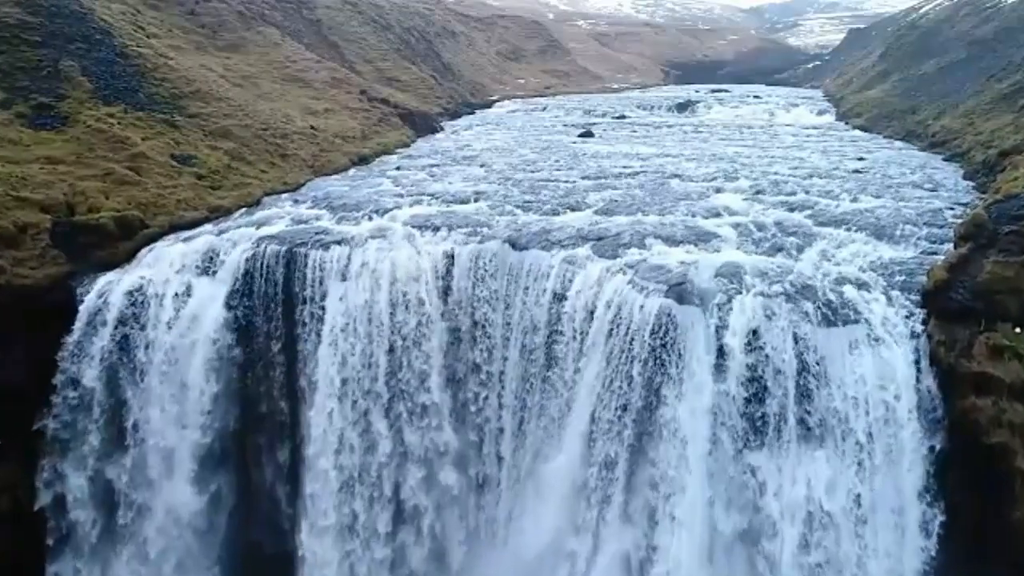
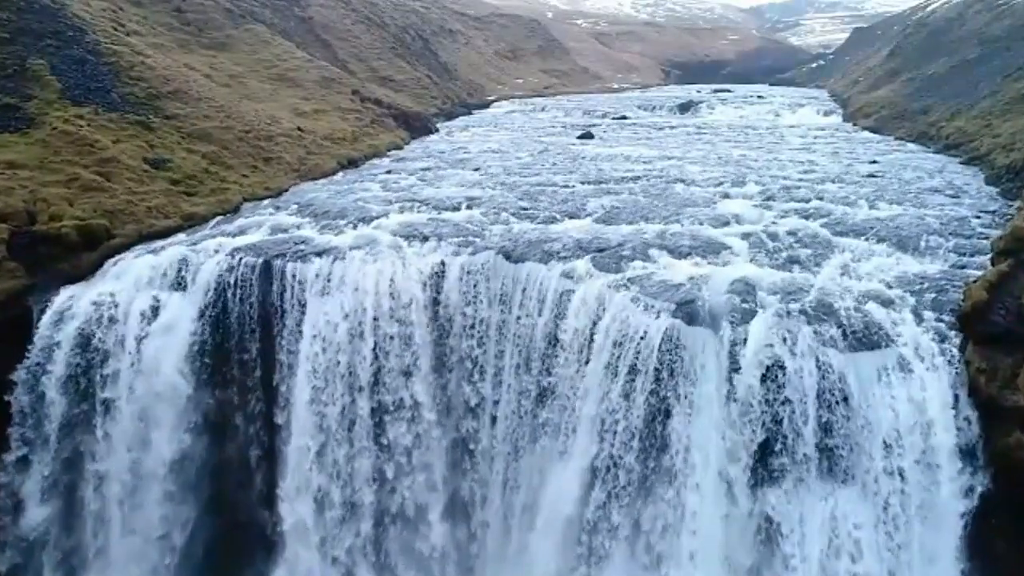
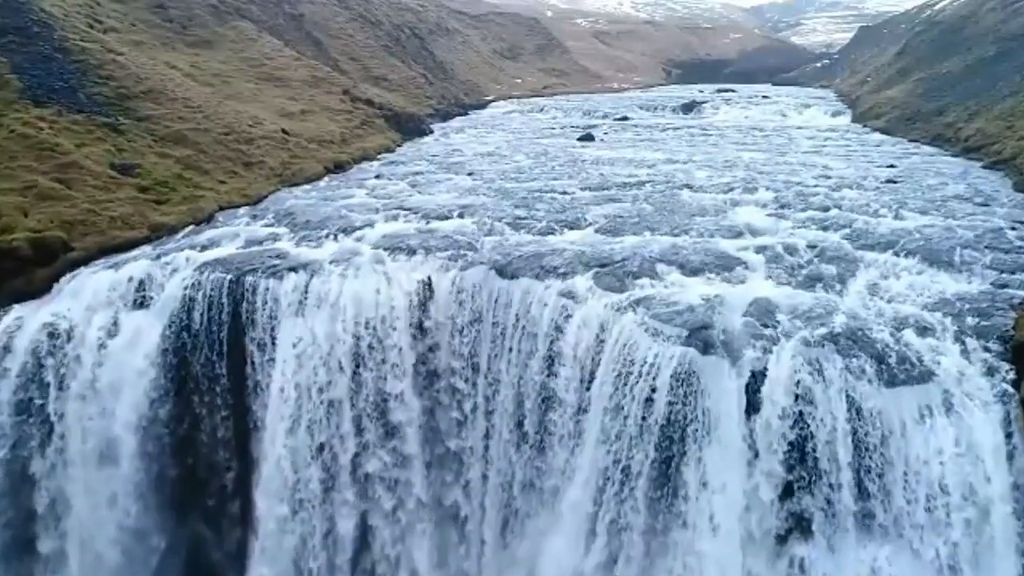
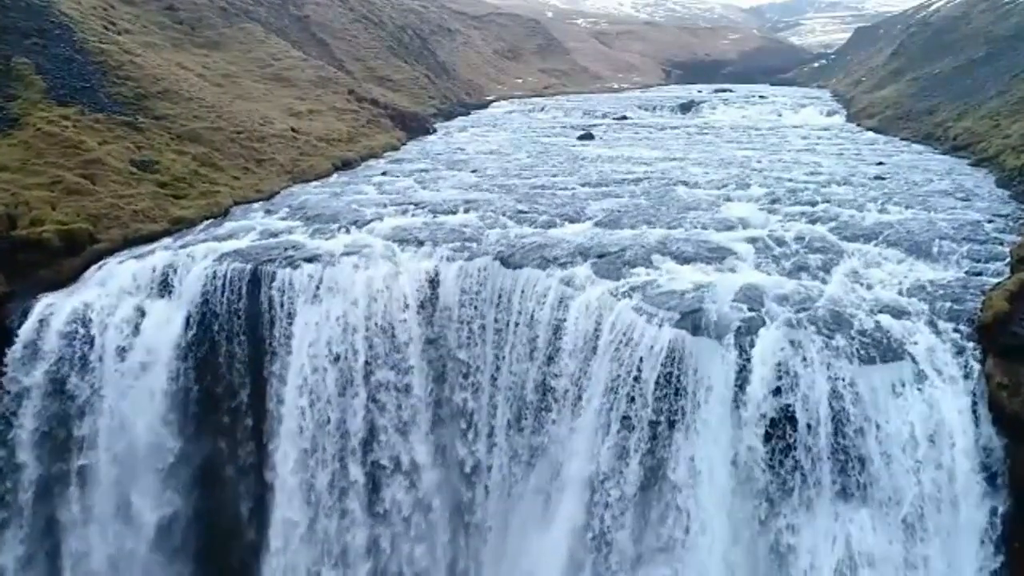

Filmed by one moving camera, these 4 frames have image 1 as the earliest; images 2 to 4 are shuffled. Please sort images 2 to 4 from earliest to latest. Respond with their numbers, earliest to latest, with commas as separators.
2, 4, 3
